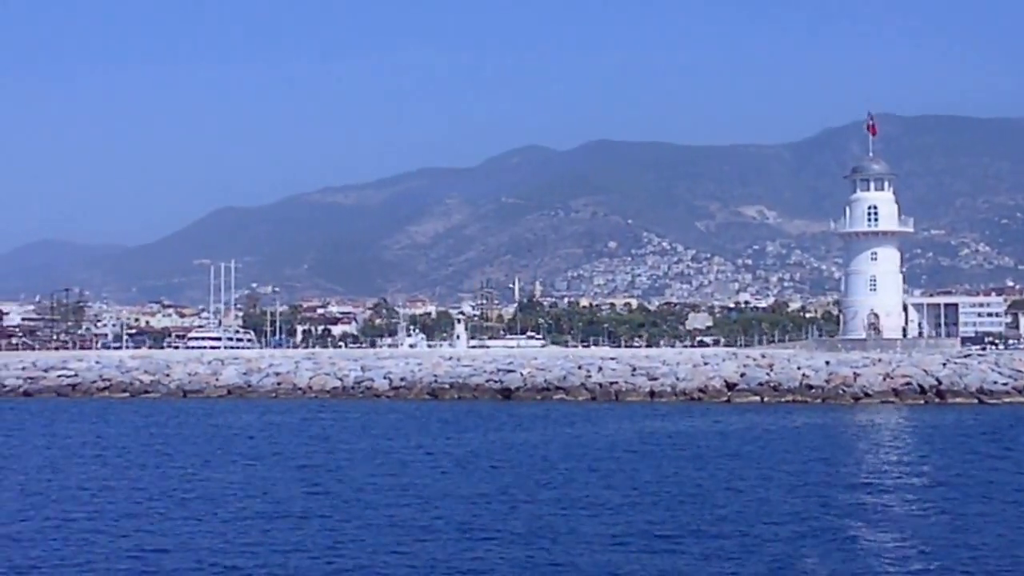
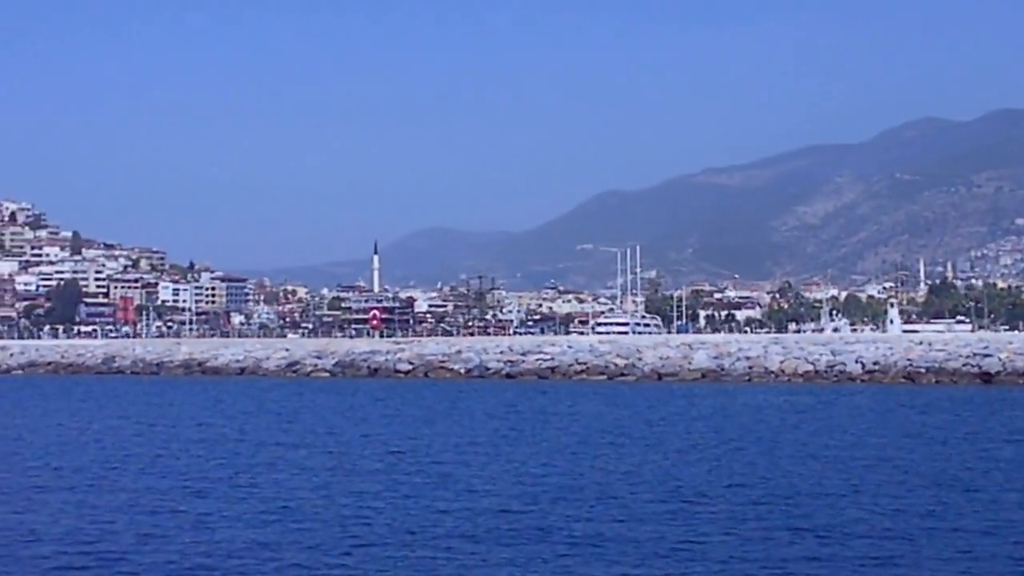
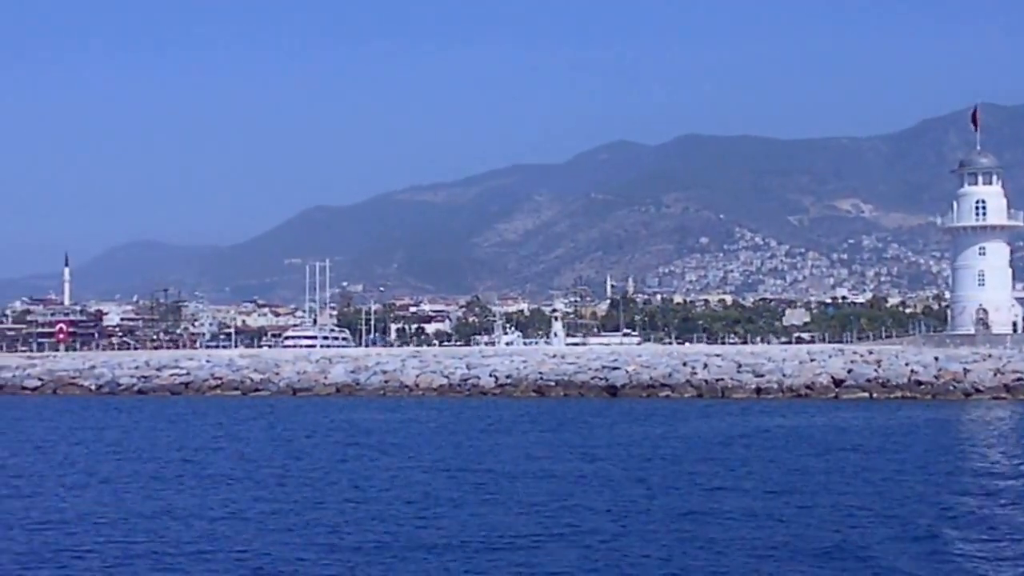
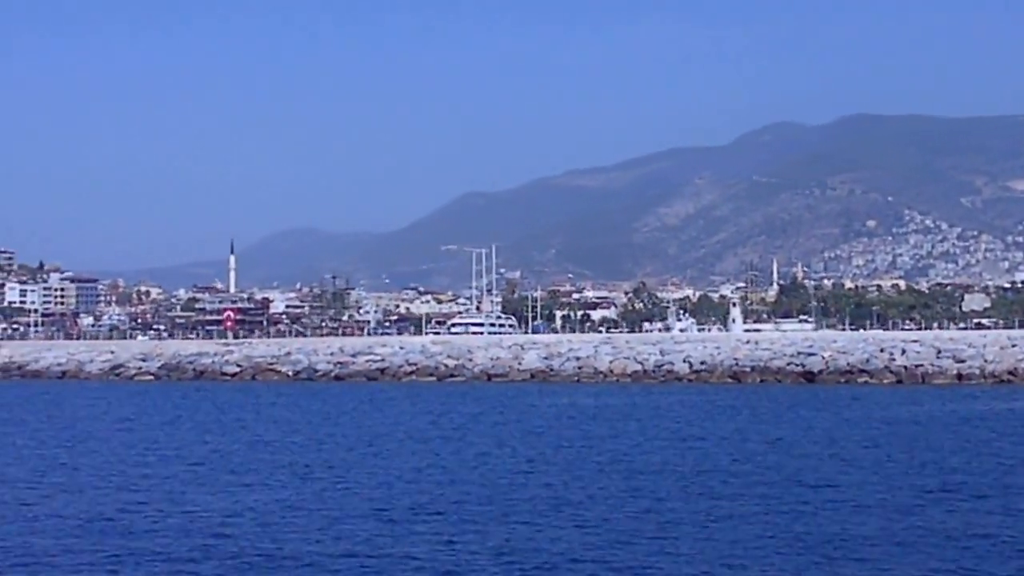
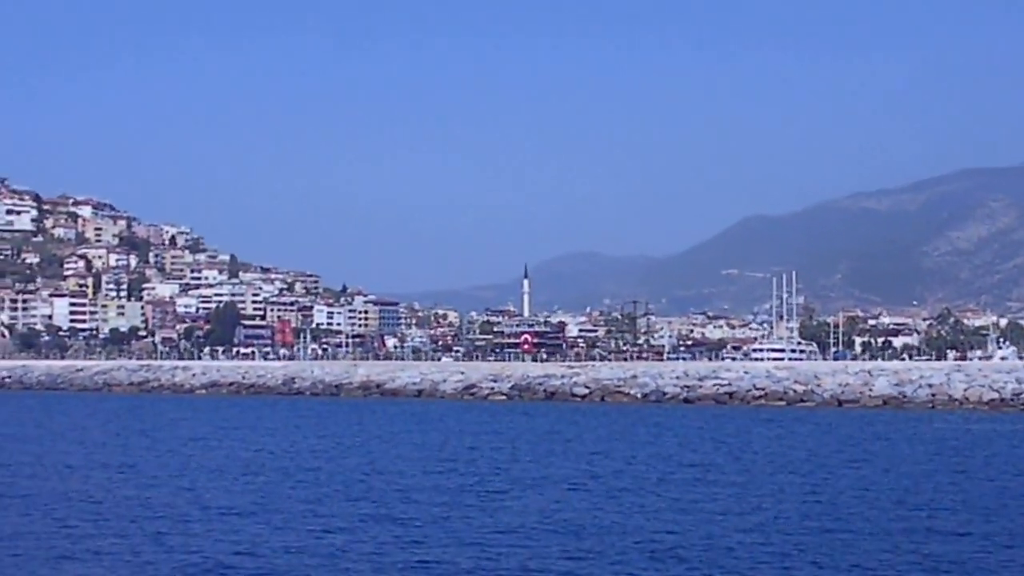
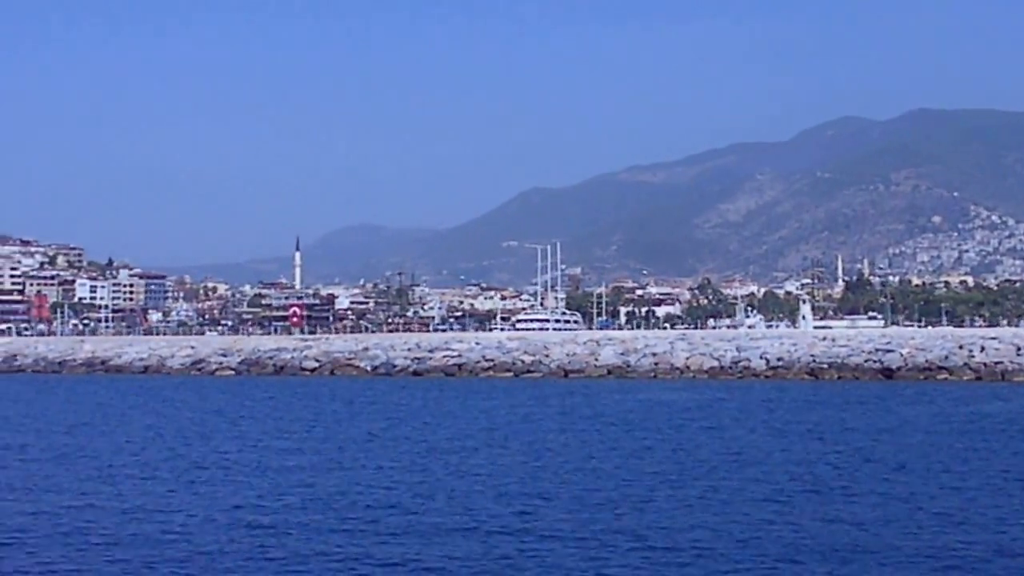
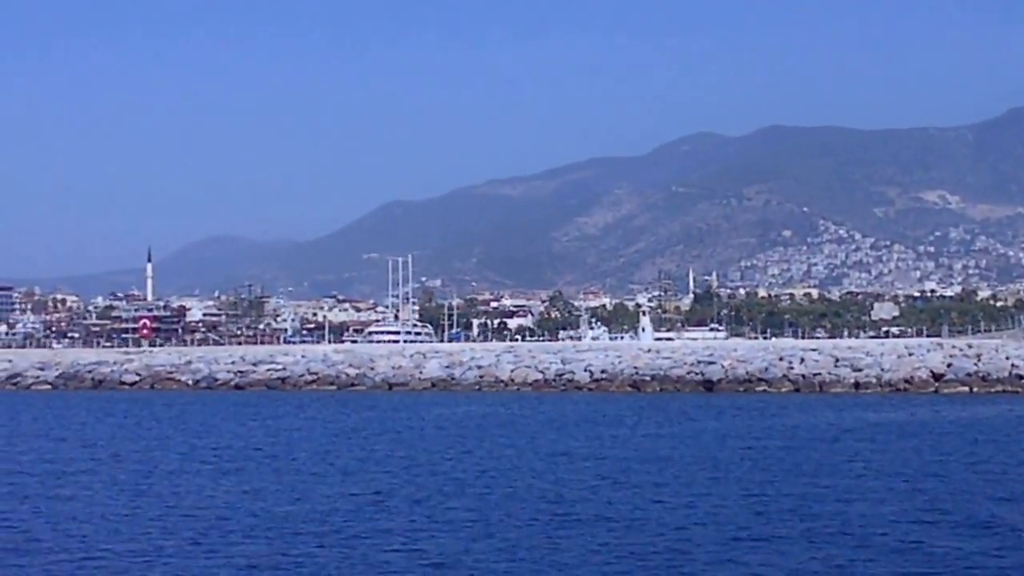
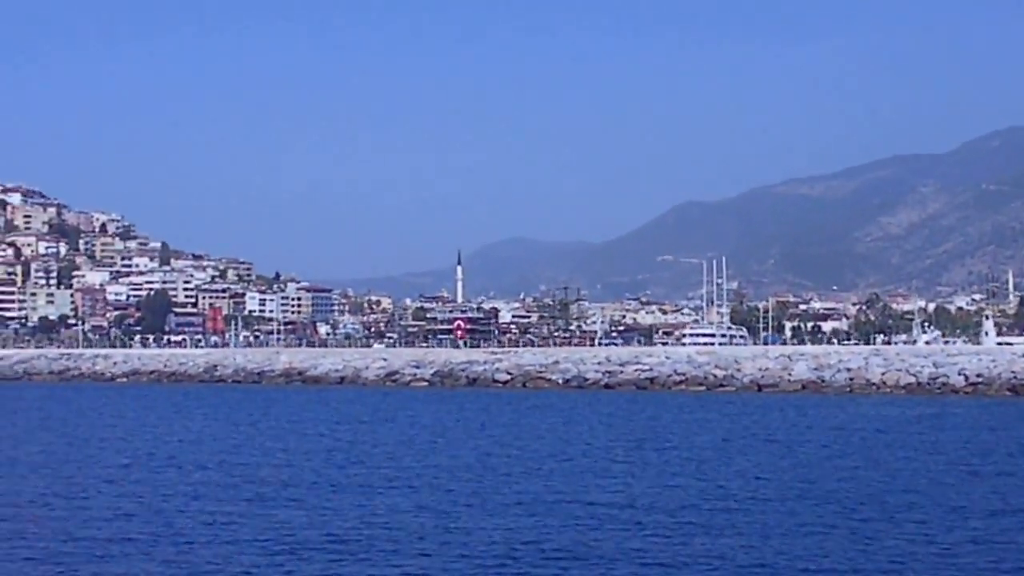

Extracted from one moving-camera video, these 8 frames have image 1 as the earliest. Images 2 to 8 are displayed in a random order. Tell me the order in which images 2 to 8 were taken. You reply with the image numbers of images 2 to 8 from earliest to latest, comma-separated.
3, 7, 4, 6, 2, 8, 5
